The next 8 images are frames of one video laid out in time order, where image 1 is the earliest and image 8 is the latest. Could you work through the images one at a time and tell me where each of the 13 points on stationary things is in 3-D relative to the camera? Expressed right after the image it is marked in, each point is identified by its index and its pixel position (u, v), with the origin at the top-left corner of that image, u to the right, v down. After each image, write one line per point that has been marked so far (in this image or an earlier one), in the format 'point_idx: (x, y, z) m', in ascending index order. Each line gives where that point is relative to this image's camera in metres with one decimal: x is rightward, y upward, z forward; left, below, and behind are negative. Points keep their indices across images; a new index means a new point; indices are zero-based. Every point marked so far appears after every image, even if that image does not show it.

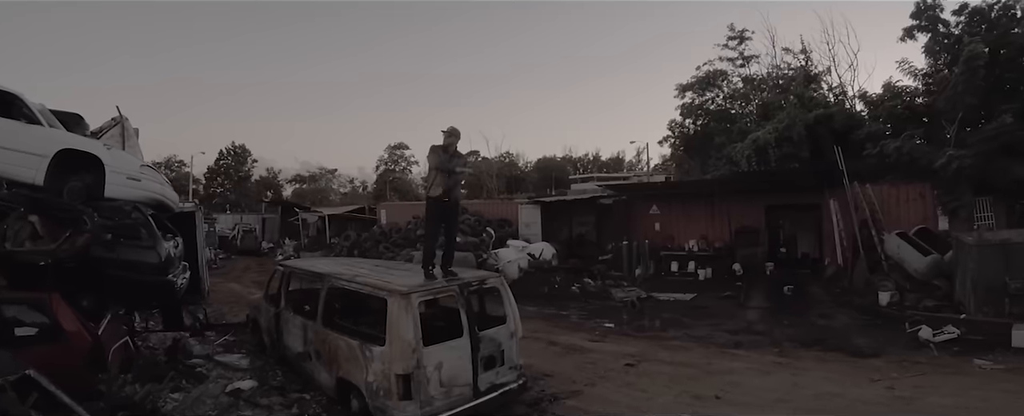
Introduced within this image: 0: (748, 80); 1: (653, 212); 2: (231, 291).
0: (+7.0, +3.9, +17.4) m
1: (+3.7, -0.2, +15.0) m
2: (-5.4, -1.6, +11.0) m
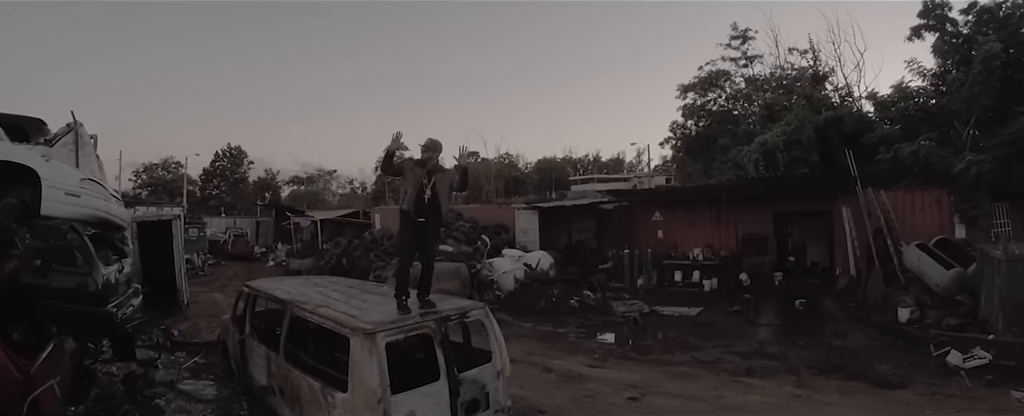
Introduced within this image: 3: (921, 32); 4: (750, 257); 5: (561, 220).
0: (+6.9, +3.7, +16.9) m
1: (+3.7, -0.3, +14.5) m
2: (-5.5, -1.7, +10.5) m
3: (+10.6, +4.6, +15.1) m
4: (+5.5, -1.2, +13.2) m
5: (+1.4, -0.4, +15.6) m
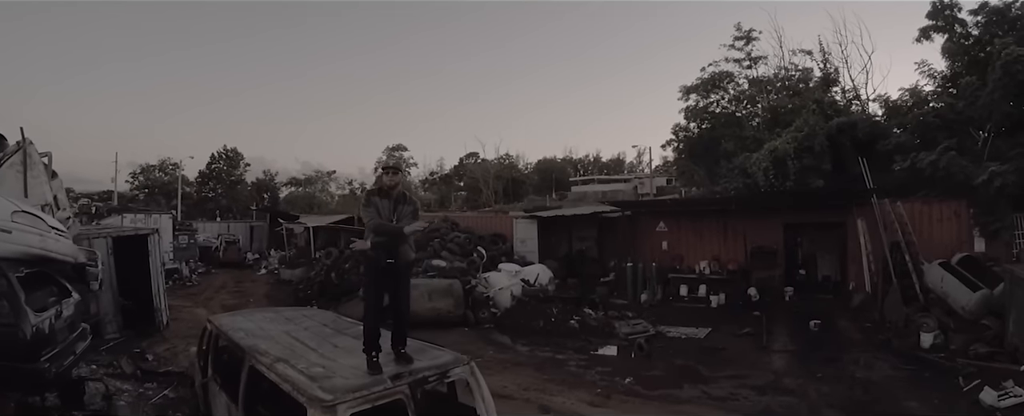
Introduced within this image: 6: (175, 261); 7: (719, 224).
0: (+6.8, +3.5, +16.4) m
1: (+3.6, -0.5, +14.0) m
2: (-5.5, -1.9, +10.0) m
3: (+10.5, +4.4, +14.6) m
4: (+5.5, -1.4, +12.7) m
5: (+1.3, -0.6, +15.1) m
6: (-8.3, -1.3, +14.3) m
7: (+4.8, -0.4, +13.3) m
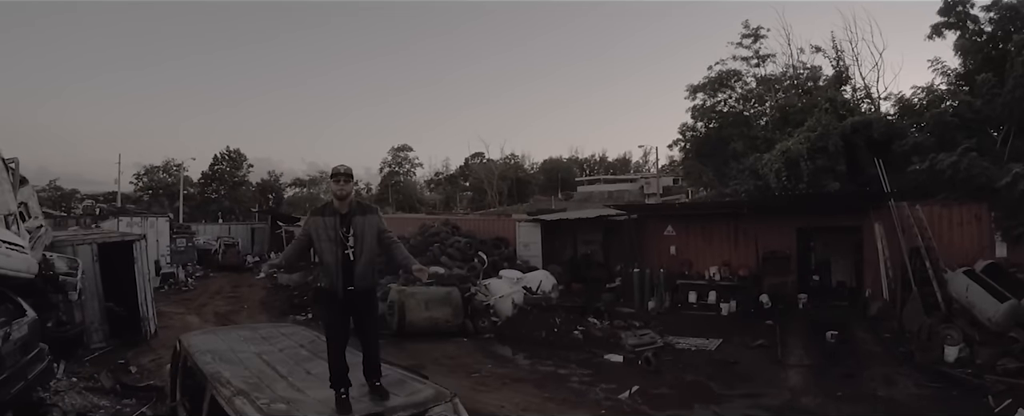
0: (+6.9, +3.5, +15.9) m
1: (+3.7, -0.6, +13.6) m
2: (-5.5, -2.0, +9.7) m
3: (+10.6, +4.3, +14.2) m
4: (+5.5, -1.5, +12.3) m
5: (+1.4, -0.6, +14.7) m
6: (-8.3, -1.4, +14.0) m
7: (+4.9, -0.4, +12.8) m
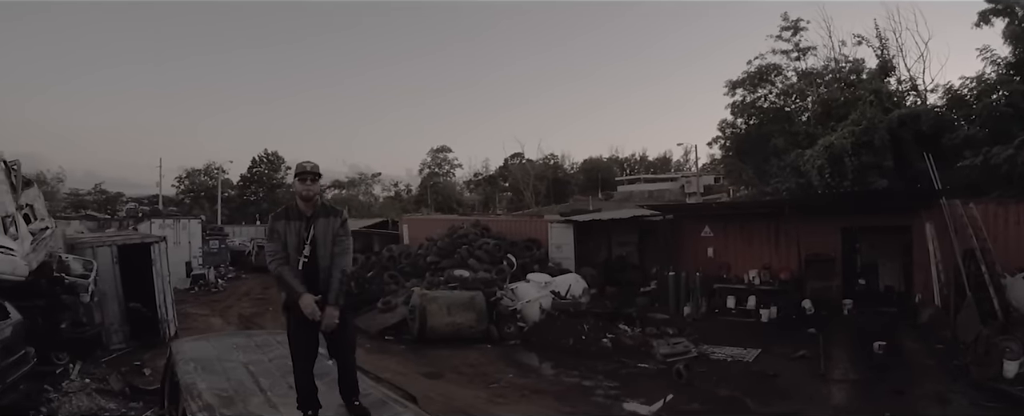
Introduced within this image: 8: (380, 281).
0: (+7.7, +3.5, +15.1) m
1: (+4.3, -0.6, +13.0) m
2: (-5.1, -2.0, +9.7) m
3: (+11.2, +4.4, +13.1) m
4: (+6.1, -1.5, +11.5) m
5: (+2.1, -0.7, +14.3) m
6: (-7.6, -1.4, +14.2) m
7: (+5.4, -0.4, +12.2) m
8: (-3.9, -2.2, +17.1) m
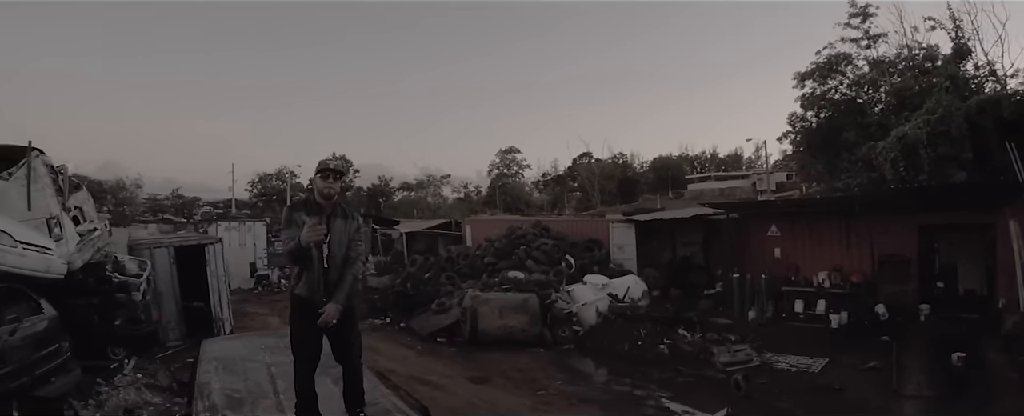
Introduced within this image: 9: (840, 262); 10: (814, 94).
0: (+8.9, +3.6, +14.0) m
1: (+5.4, -0.5, +12.3) m
2: (-4.3, -2.1, +10.2) m
3: (+12.2, +4.5, +11.5) m
4: (+6.9, -1.4, +10.6) m
5: (+3.4, -0.6, +13.8) m
6: (-6.3, -1.5, +14.9) m
7: (+6.4, -0.4, +11.3) m
8: (-2.2, -2.2, +17.3) m
9: (+6.5, -1.1, +11.5) m
10: (+7.6, +2.9, +14.6) m
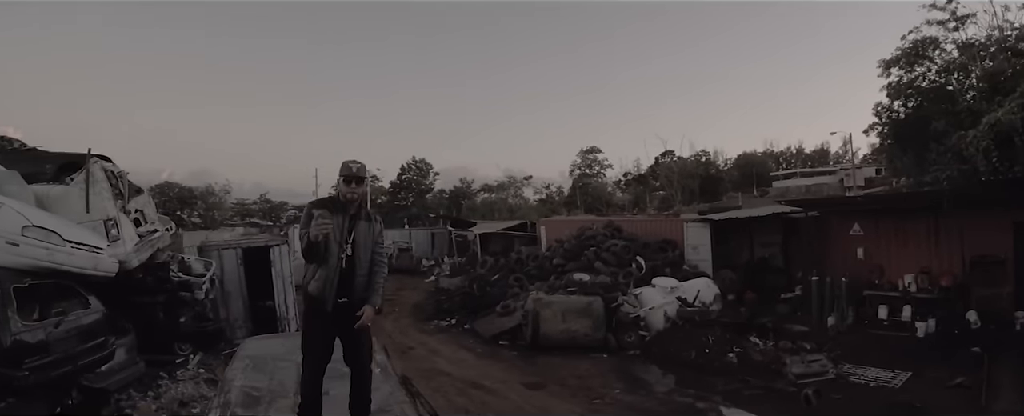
0: (+10.2, +3.7, +12.6) m
1: (+6.5, -0.5, +11.4) m
2: (-3.4, -2.2, +10.7) m
3: (+13.0, +4.6, +9.7) m
4: (+7.8, -1.3, +9.6) m
5: (+4.7, -0.6, +13.3) m
6: (-4.7, -1.7, +15.7) m
7: (+7.3, -0.3, +10.3) m
8: (-0.3, -2.3, +17.5) m
9: (+7.5, -1.0, +10.5) m
10: (+9.0, +3.0, +13.4) m
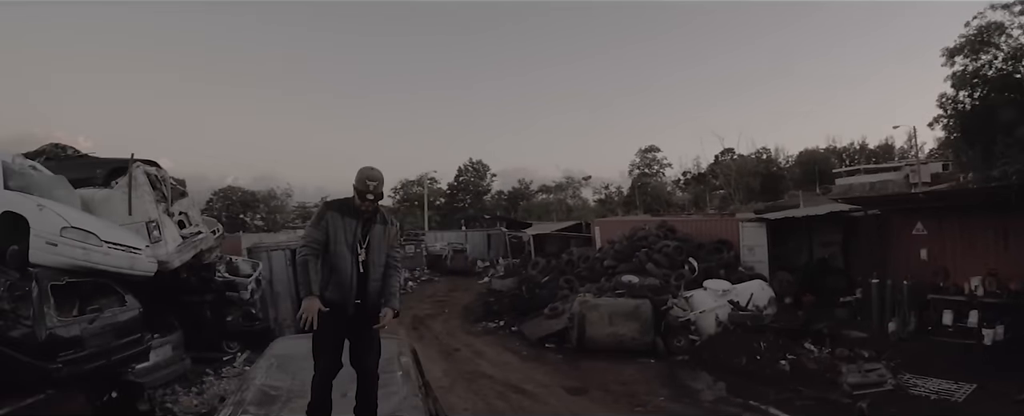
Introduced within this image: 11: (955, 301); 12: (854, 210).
0: (+10.9, +3.7, +11.6) m
1: (+7.2, -0.5, +10.8) m
2: (-2.7, -2.3, +11.1) m
3: (+13.5, +4.7, +8.5) m
4: (+8.3, -1.3, +8.8) m
5: (+5.6, -0.6, +12.8) m
6: (-3.5, -1.8, +16.1) m
7: (+7.9, -0.3, +9.6) m
8: (+1.1, -2.4, +17.5) m
9: (+8.1, -1.0, +9.8) m
10: (+9.8, +3.0, +12.5) m
11: (+7.0, -1.5, +9.6) m
12: (+6.4, -0.1, +11.8) m
